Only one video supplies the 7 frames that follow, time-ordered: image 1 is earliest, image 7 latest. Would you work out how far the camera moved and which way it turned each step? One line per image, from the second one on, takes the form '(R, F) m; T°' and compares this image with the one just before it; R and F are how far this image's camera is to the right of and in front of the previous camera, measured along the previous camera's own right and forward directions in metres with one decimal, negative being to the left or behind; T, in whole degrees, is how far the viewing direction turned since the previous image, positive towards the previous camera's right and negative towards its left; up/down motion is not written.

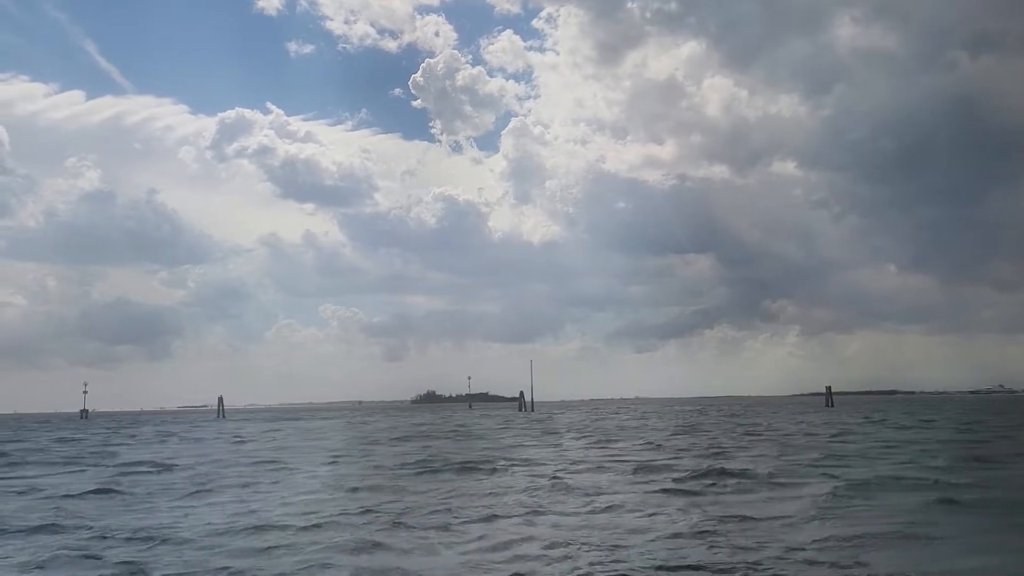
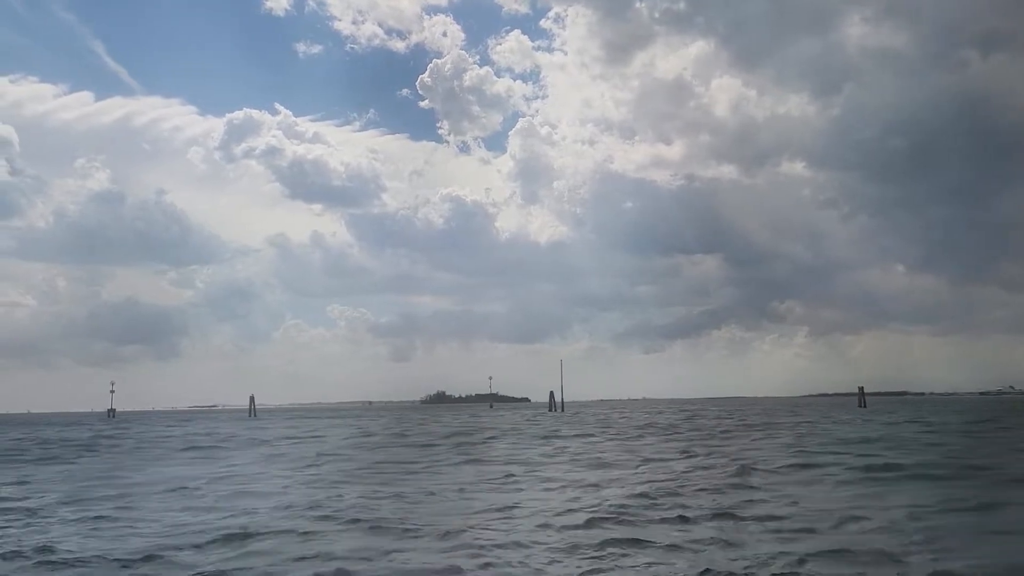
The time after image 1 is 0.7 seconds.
(-1.7, +1.1) m; 0°
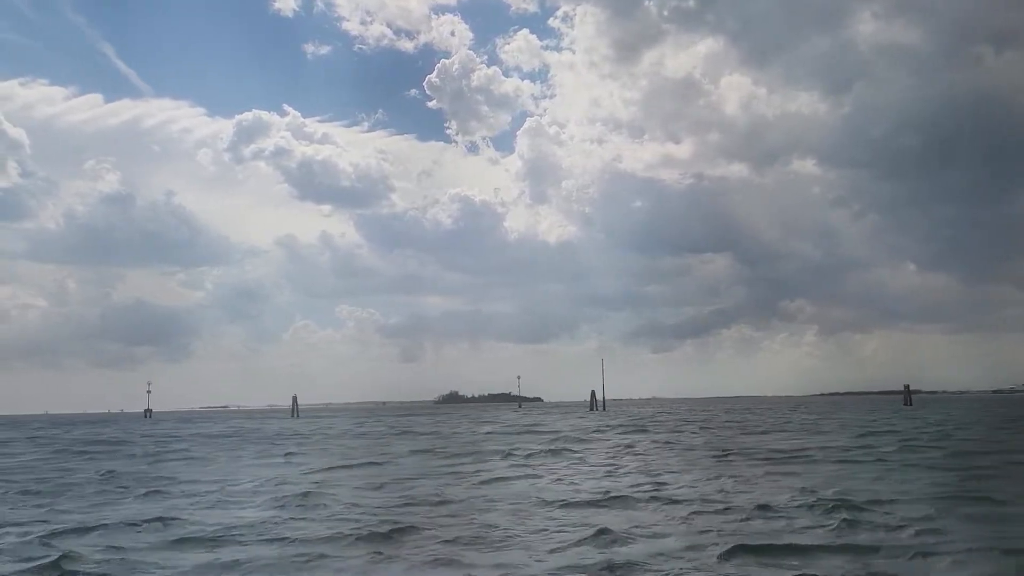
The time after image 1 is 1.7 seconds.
(-2.3, +1.7) m; -1°
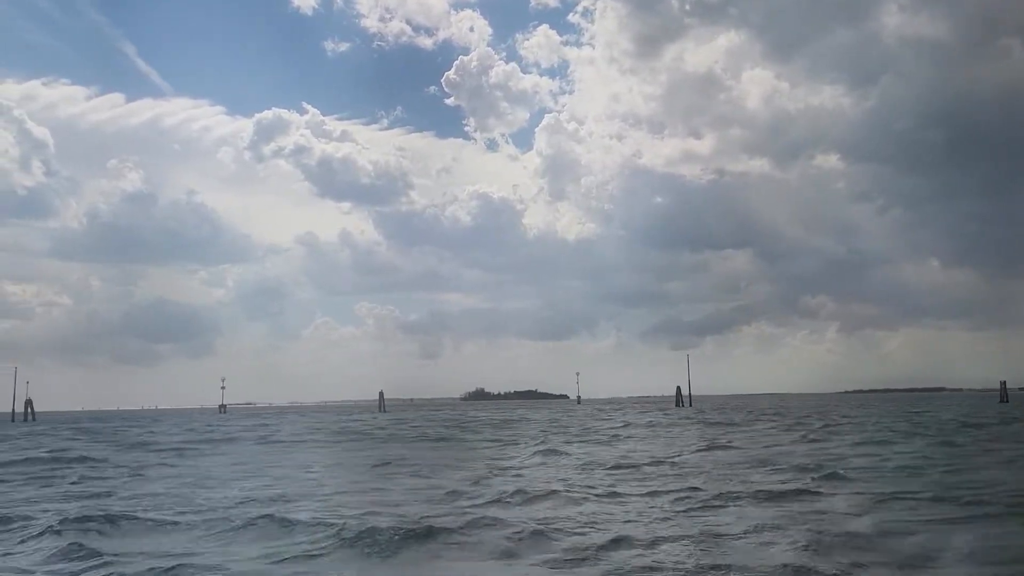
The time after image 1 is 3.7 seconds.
(-4.1, +3.6) m; -1°
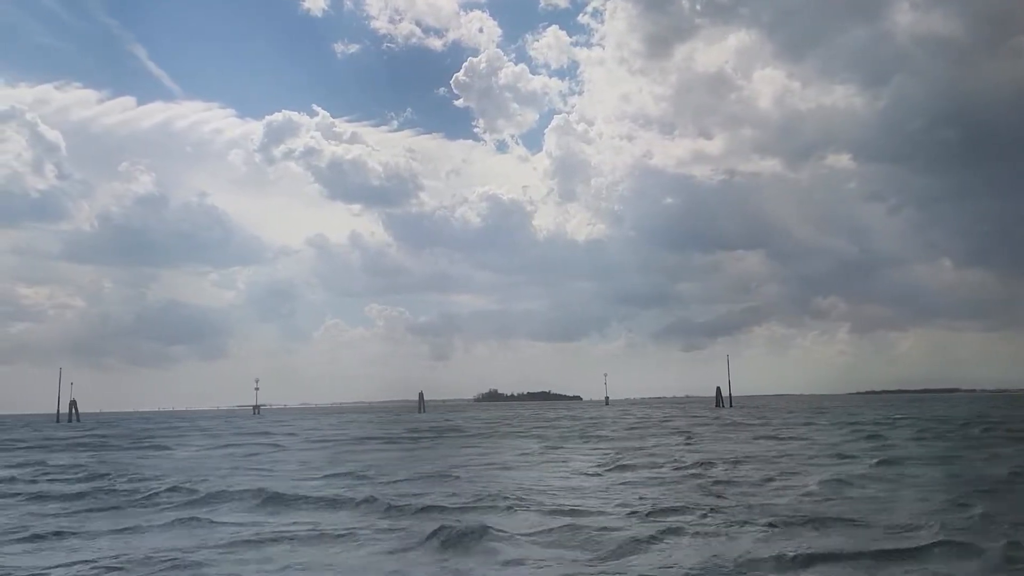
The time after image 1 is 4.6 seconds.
(-1.7, +1.2) m; -1°
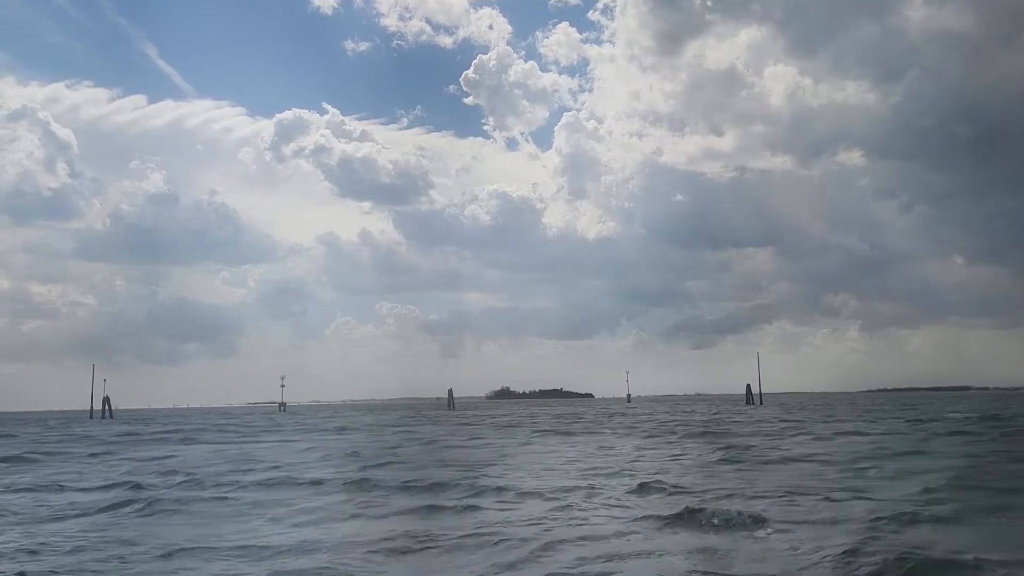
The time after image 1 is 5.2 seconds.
(-1.1, +0.8) m; -1°
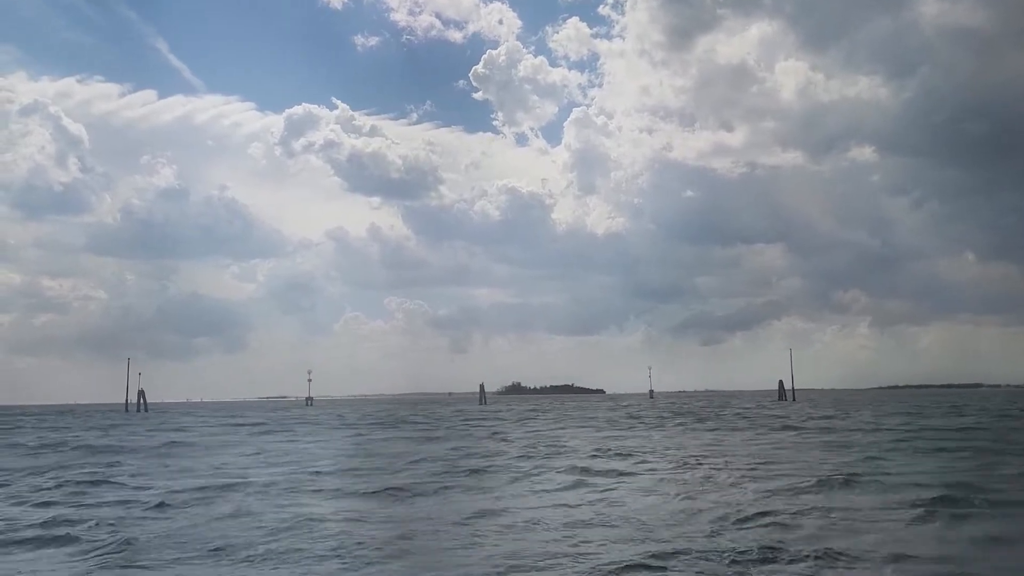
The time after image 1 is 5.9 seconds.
(-1.2, +0.9) m; -1°
